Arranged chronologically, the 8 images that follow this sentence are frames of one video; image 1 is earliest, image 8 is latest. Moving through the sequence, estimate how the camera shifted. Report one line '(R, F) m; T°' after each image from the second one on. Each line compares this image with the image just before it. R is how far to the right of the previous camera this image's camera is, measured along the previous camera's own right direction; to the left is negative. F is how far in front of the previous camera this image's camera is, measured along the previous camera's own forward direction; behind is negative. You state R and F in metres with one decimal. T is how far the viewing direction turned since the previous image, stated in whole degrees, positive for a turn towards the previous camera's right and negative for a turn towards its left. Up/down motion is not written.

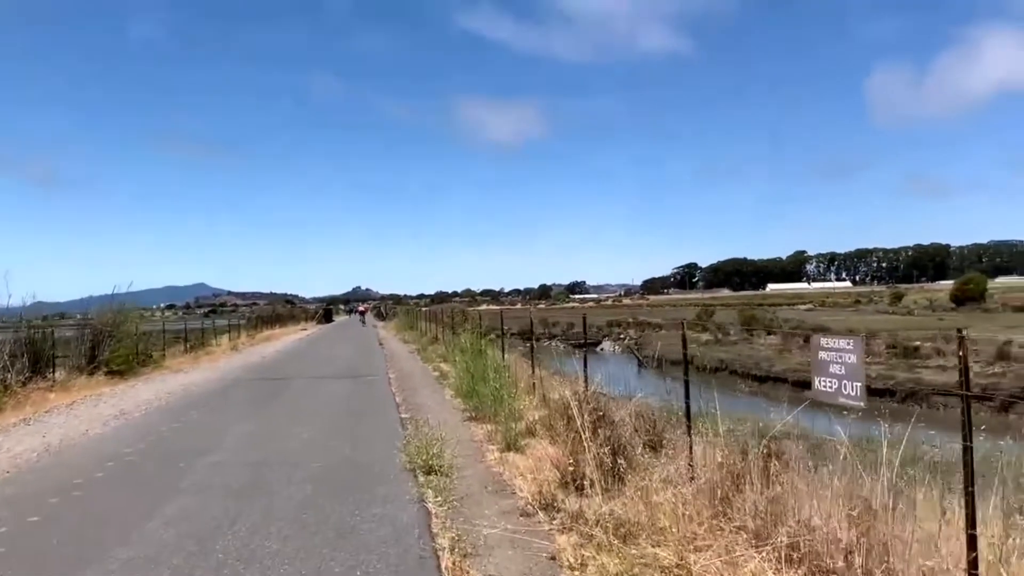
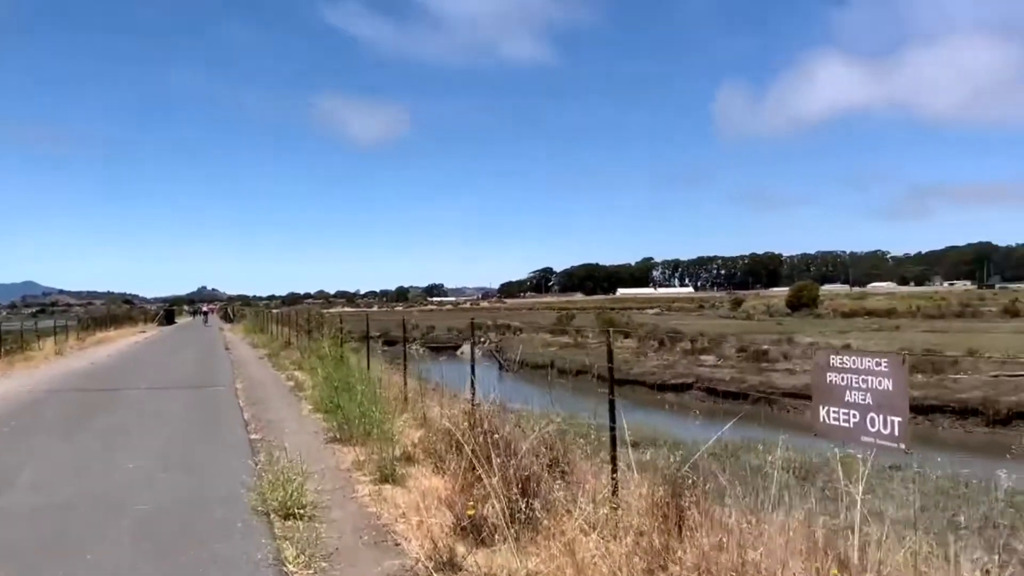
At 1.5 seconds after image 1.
(-0.1, +1.0) m; +9°
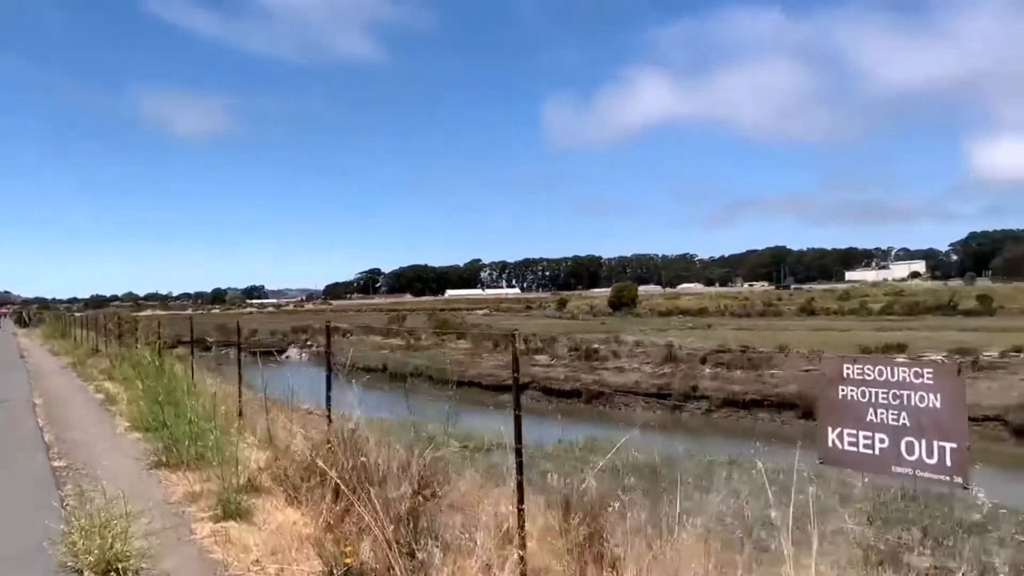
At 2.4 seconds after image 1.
(-0.2, +0.7) m; +11°
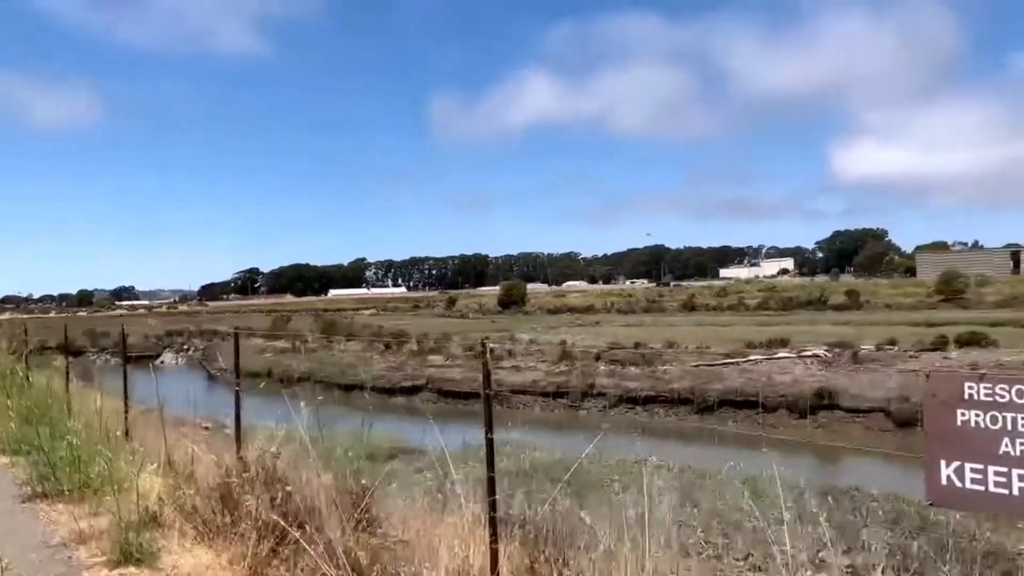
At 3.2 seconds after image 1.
(-0.3, +0.5) m; +8°
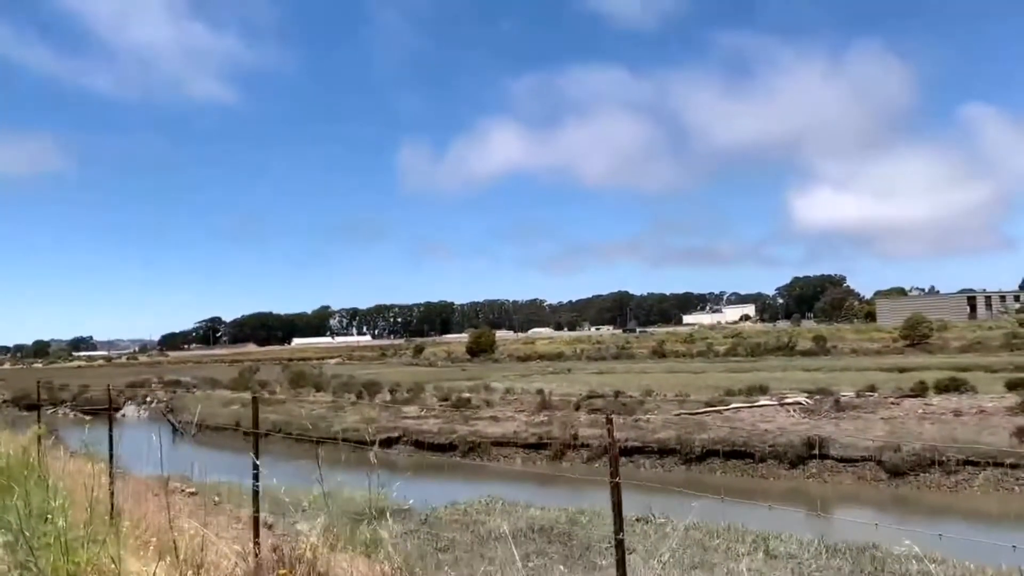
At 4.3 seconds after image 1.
(-0.5, +0.6) m; +2°
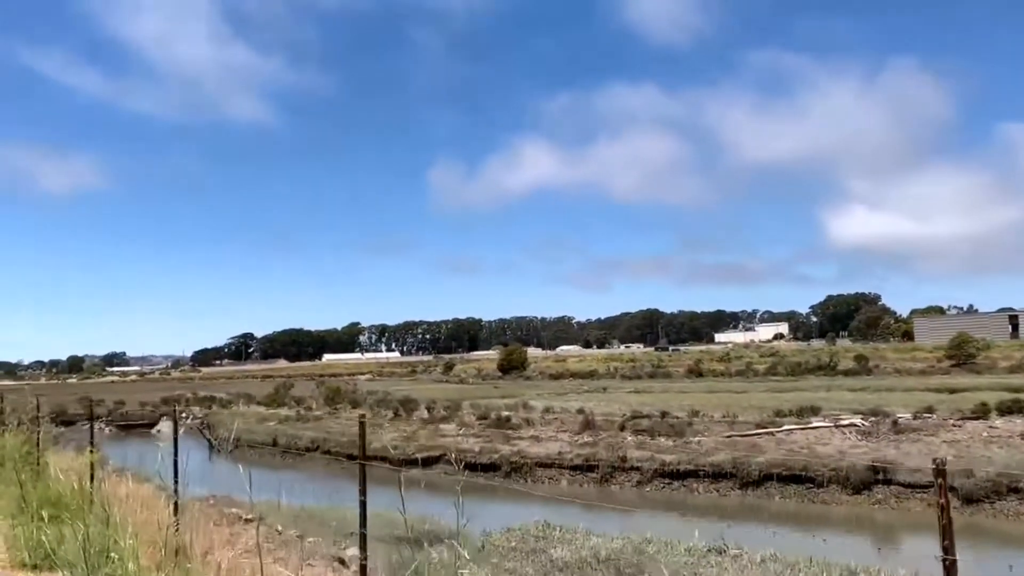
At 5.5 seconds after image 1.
(-0.5, +0.7) m; -2°
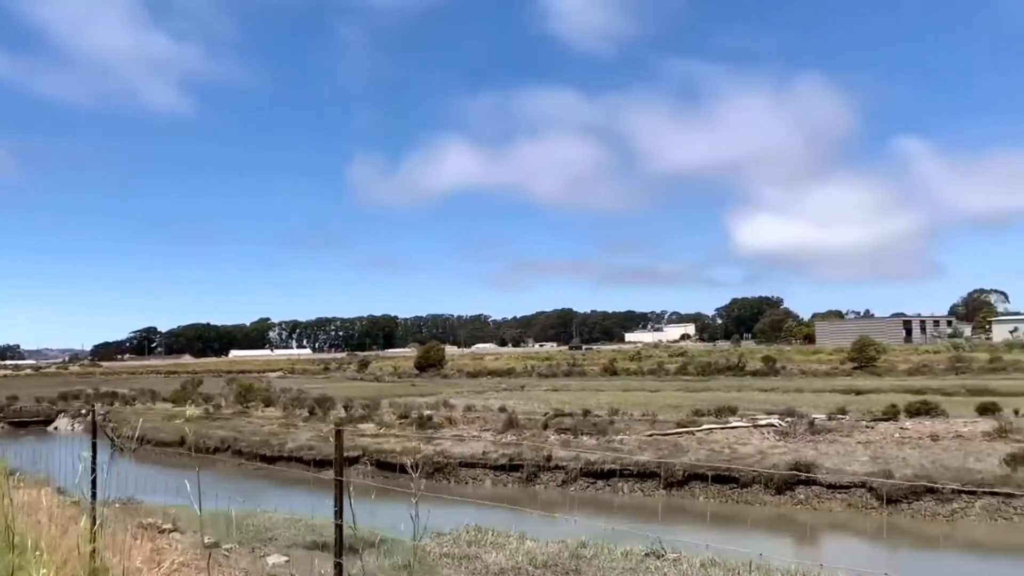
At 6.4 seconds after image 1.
(-0.3, +0.5) m; +6°
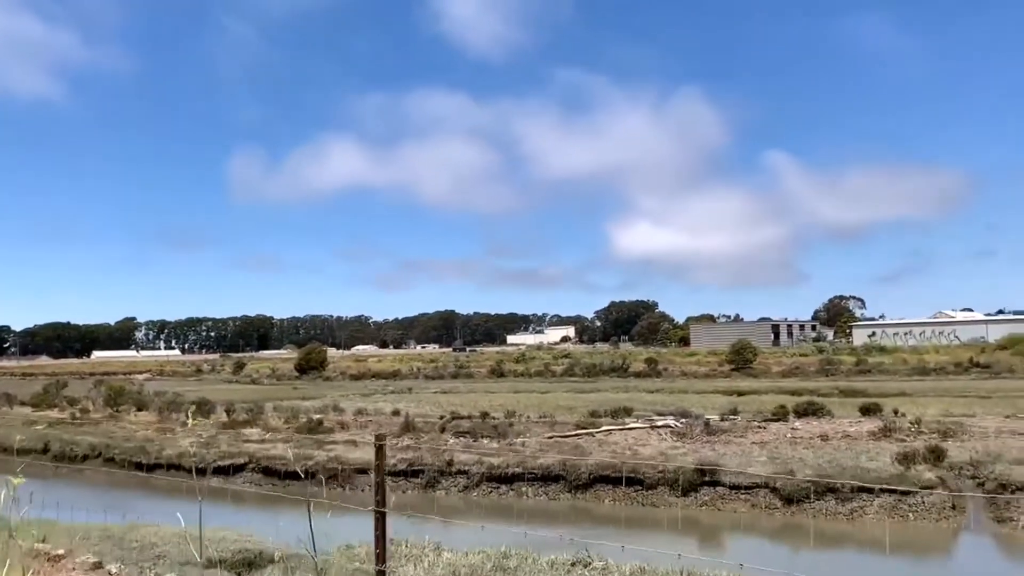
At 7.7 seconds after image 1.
(-0.6, +0.8) m; +8°
